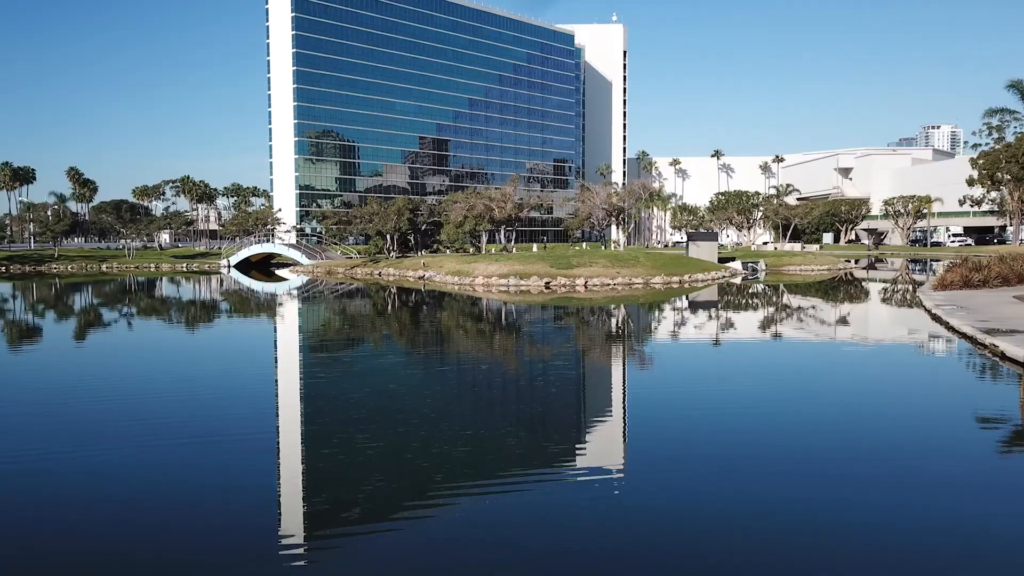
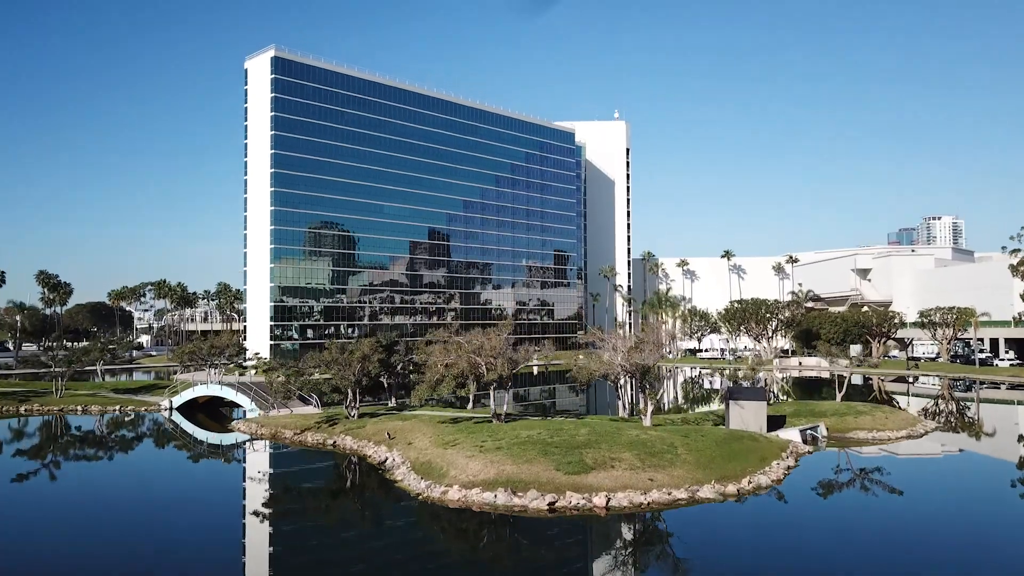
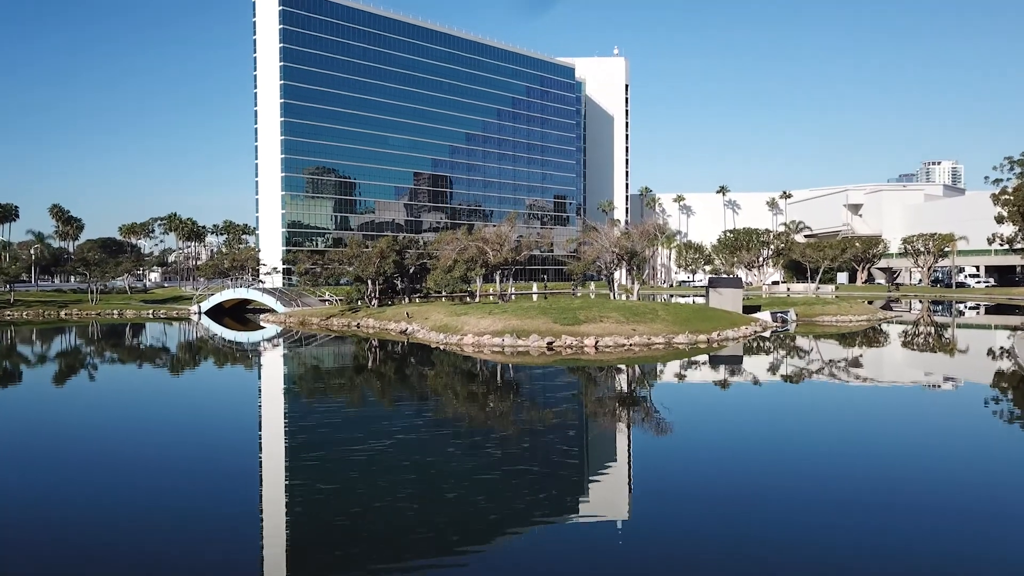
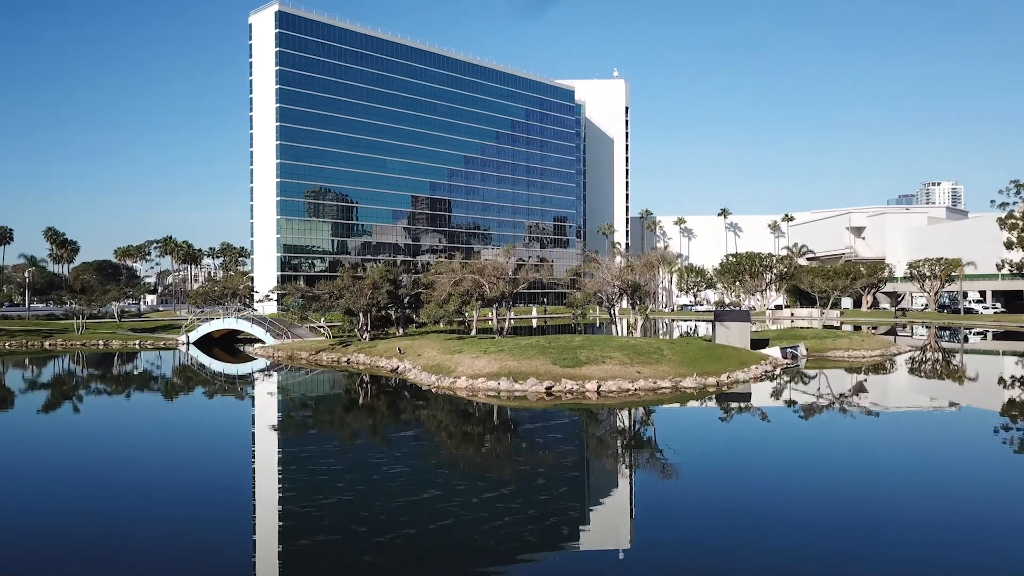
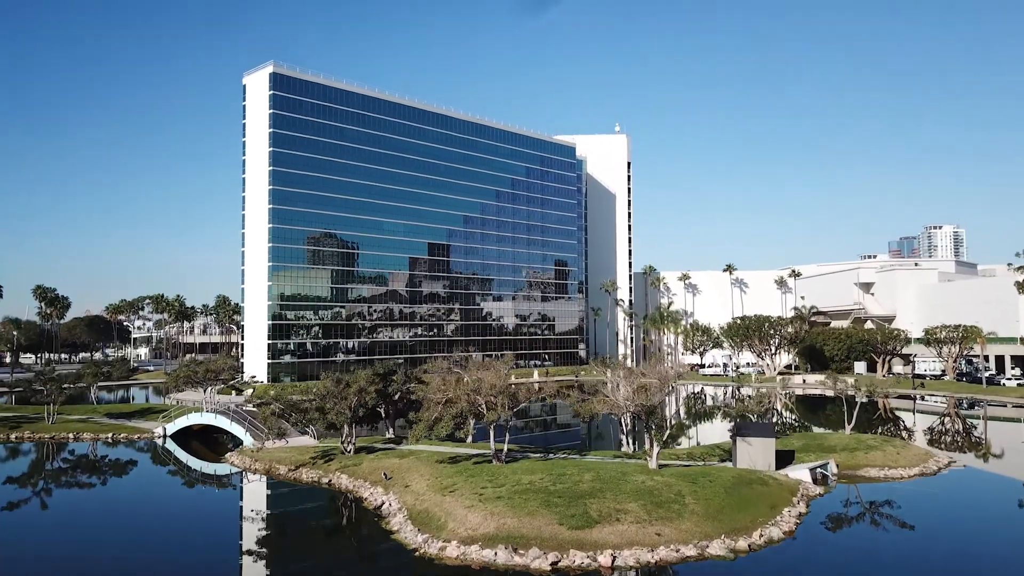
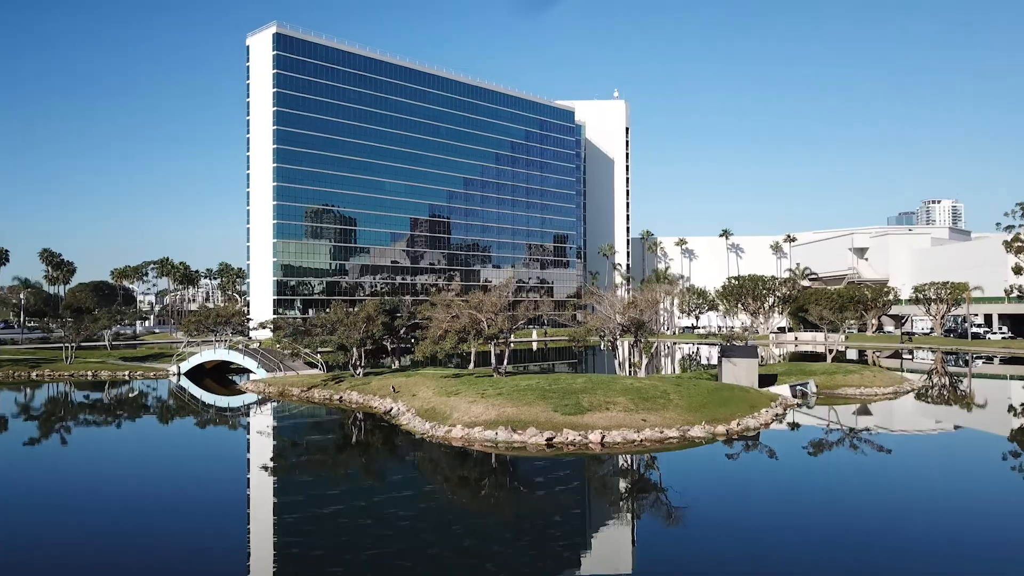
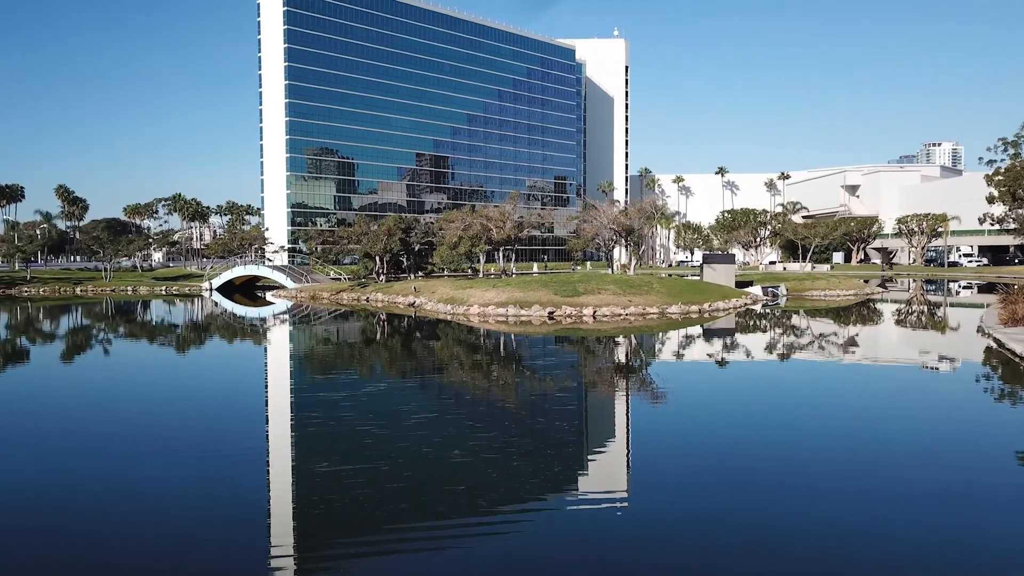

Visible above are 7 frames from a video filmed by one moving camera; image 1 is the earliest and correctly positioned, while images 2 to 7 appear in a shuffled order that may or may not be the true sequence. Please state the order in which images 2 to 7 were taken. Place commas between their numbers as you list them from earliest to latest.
7, 3, 4, 6, 2, 5
